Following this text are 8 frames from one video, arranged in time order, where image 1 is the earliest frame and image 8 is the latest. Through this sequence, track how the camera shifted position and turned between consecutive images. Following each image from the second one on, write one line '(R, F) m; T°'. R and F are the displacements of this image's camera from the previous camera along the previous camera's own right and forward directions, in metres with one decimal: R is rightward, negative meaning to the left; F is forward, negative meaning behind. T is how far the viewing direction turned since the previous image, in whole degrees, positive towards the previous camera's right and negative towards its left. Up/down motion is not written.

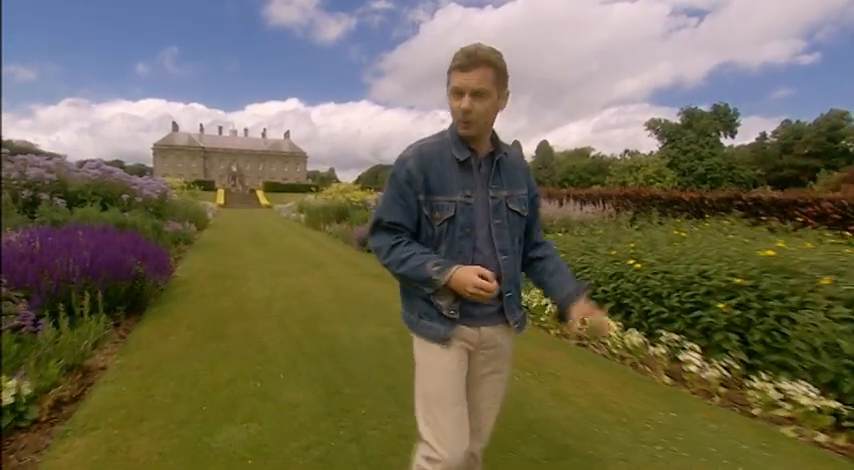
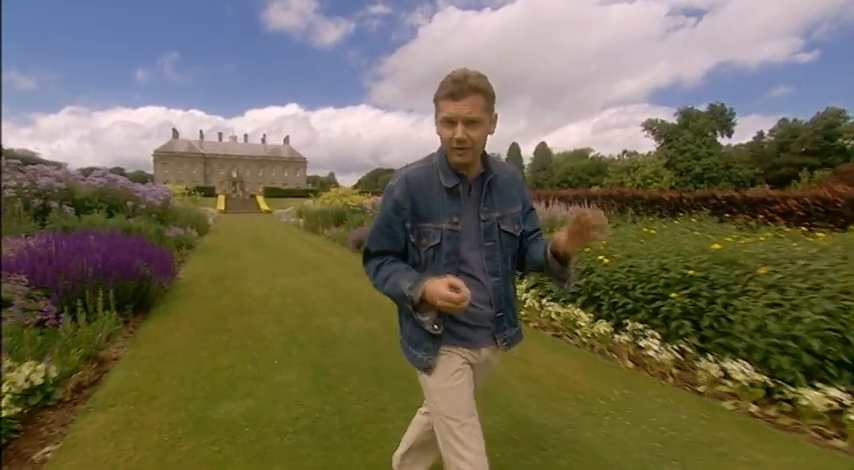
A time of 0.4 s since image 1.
(+0.1, -0.2) m; 0°
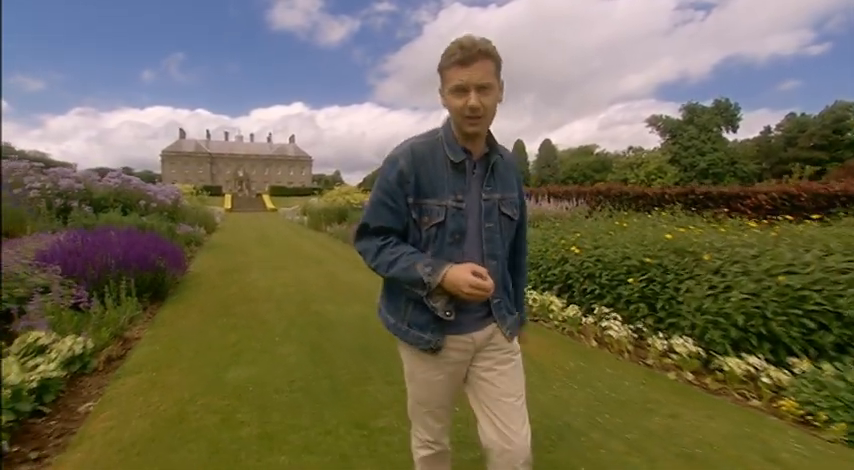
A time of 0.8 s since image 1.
(+0.1, -0.3) m; -1°
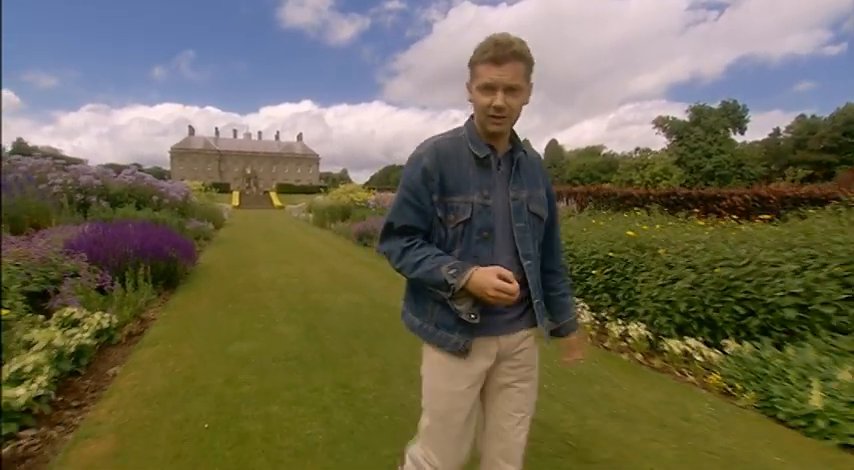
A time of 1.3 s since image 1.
(+0.1, -0.3) m; -1°
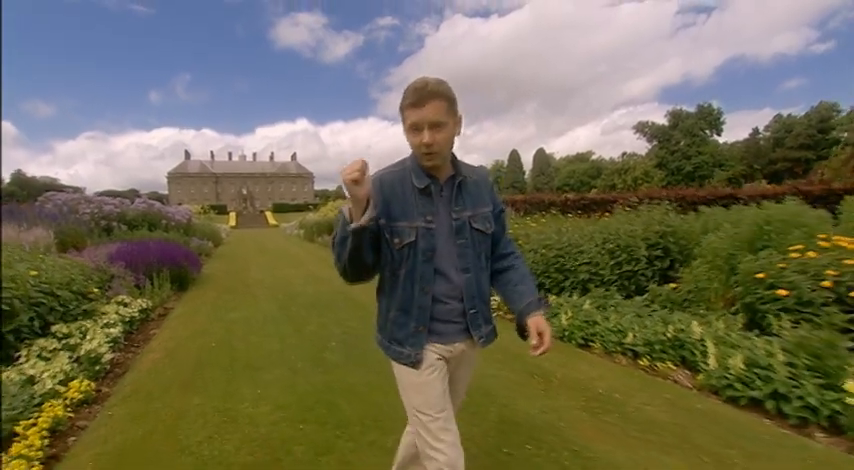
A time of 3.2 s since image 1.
(+0.5, -1.0) m; 0°
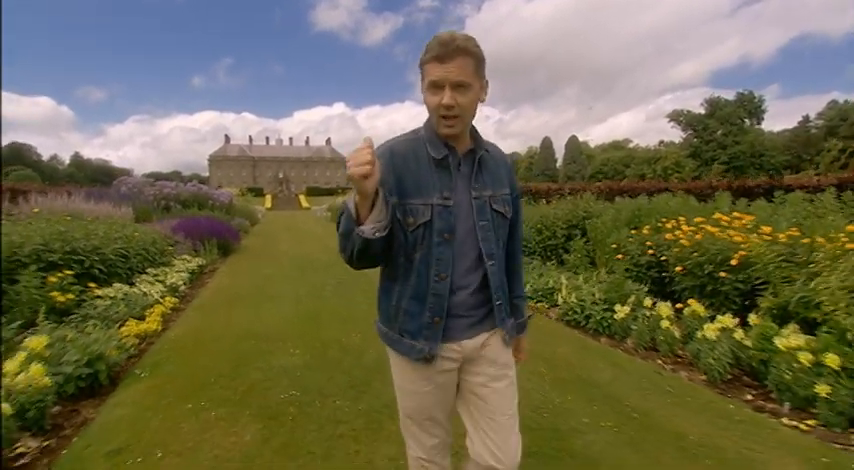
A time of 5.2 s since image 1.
(+0.5, -0.9) m; -4°
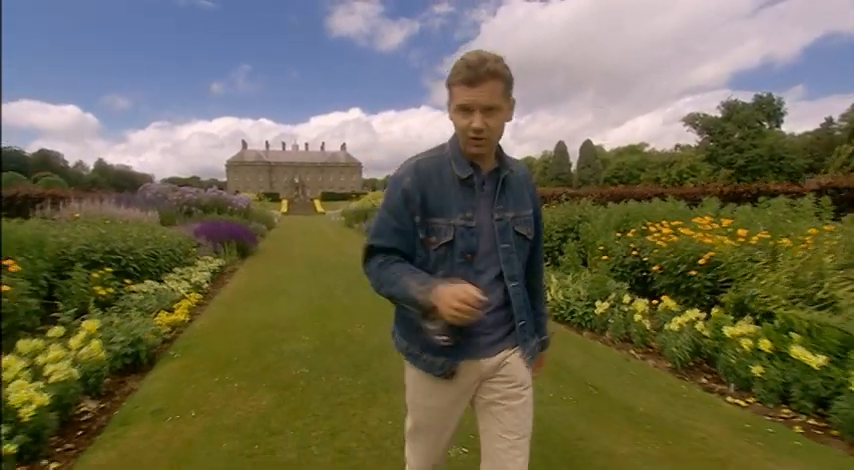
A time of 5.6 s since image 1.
(+0.1, -0.2) m; -2°
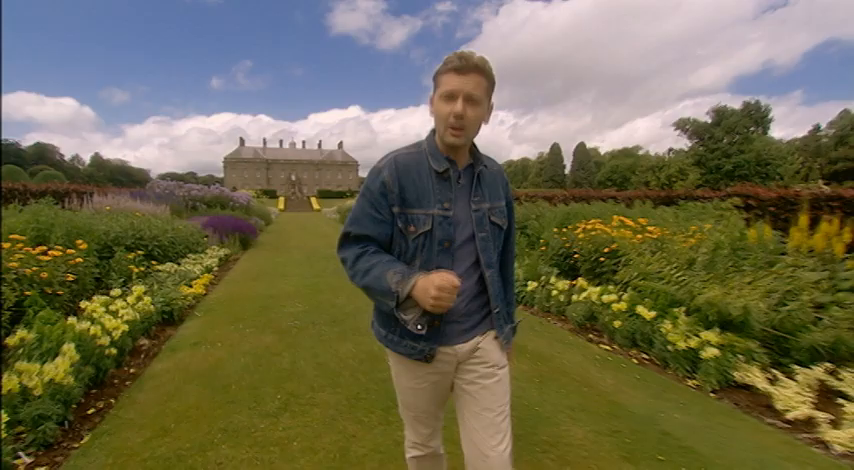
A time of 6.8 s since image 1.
(+0.2, -0.6) m; 0°
